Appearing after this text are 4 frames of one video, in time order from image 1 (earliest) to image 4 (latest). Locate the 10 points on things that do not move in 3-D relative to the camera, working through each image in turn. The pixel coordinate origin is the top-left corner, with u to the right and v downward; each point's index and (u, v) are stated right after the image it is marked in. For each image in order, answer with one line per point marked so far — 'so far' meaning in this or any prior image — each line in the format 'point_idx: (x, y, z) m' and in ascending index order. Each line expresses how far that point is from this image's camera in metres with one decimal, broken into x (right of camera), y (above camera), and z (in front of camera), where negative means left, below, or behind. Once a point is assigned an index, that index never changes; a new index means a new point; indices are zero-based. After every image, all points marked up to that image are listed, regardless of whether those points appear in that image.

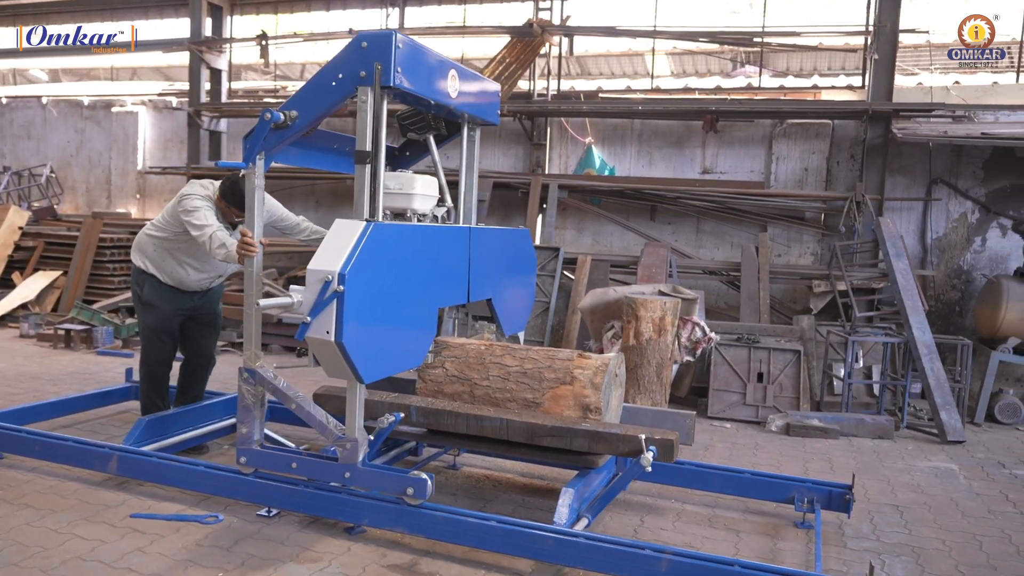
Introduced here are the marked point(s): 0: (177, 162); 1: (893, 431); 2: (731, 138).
0: (-3.9, +1.5, +9.4) m
1: (+2.5, -1.0, +5.3) m
2: (+2.0, +1.4, +7.3) m
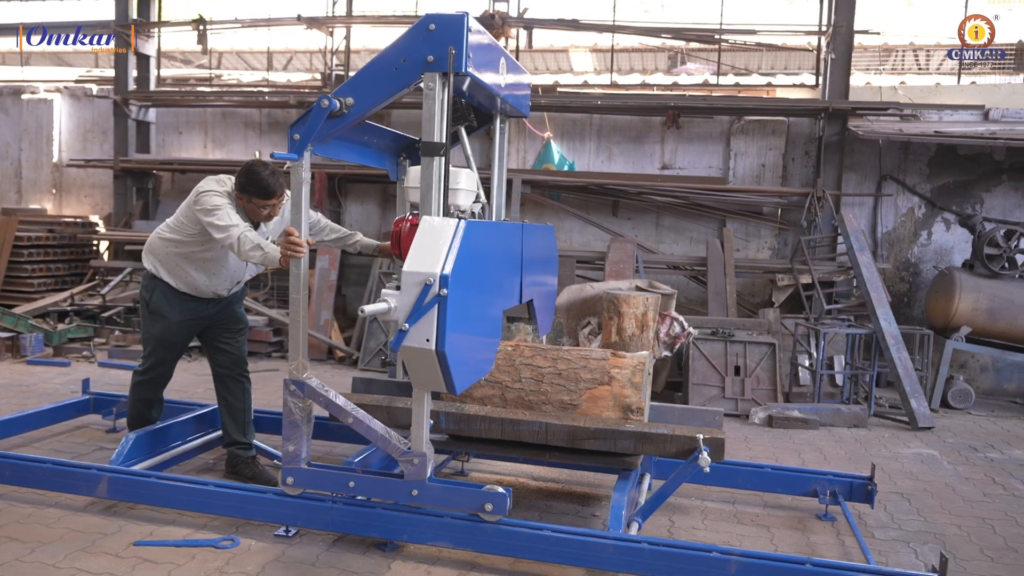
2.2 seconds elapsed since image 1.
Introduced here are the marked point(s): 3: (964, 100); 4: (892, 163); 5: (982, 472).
0: (-4.5, +1.5, +8.7) m
1: (+2.4, -0.9, +5.5) m
2: (+1.6, +1.4, +7.3) m
3: (+3.9, +1.6, +6.9) m
4: (+3.3, +1.1, +6.9) m
5: (+2.6, -1.0, +4.5) m
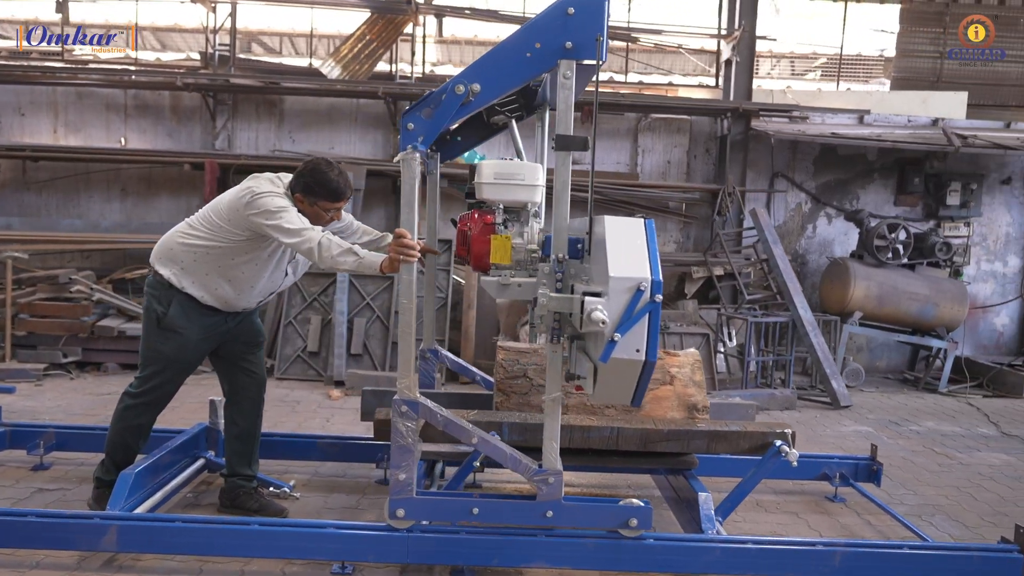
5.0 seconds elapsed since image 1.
0: (-5.5, +1.4, +7.3) m
1: (+2.1, -0.8, +5.9) m
2: (+0.8, +1.5, +7.4) m
3: (+3.1, +1.8, +7.6) m
4: (+2.5, +1.2, +7.5) m
5: (+2.5, -1.0, +4.9) m
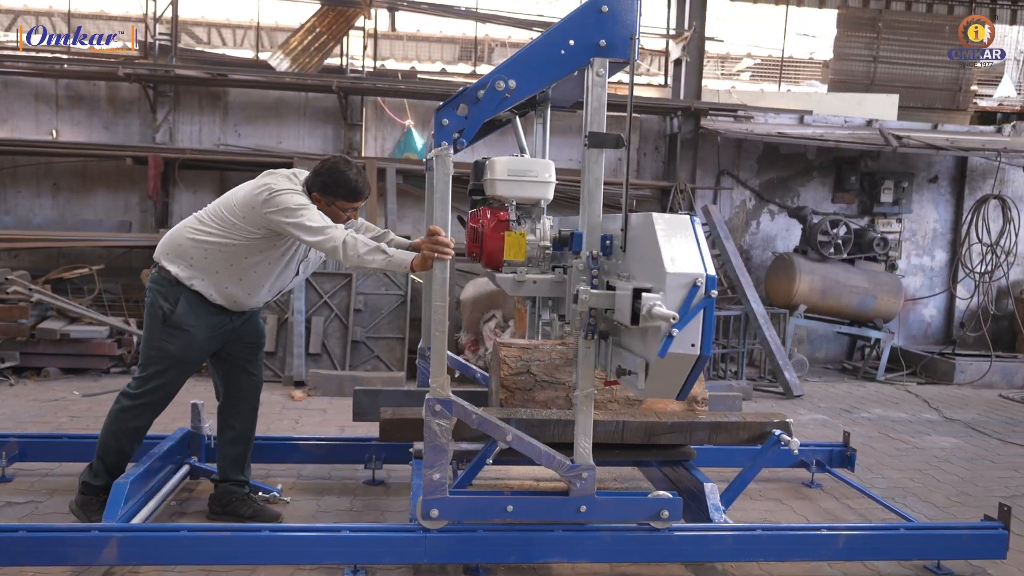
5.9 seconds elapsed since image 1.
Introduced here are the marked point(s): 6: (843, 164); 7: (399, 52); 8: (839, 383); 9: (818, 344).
0: (-5.9, +1.4, +6.7) m
1: (+1.8, -0.8, +6.1) m
2: (+0.4, +1.5, +7.5) m
3: (+2.7, +1.8, +7.9) m
4: (+2.1, +1.2, +7.7) m
5: (+2.3, -0.9, +5.2) m
6: (+3.2, +1.2, +7.8) m
7: (-1.0, +2.3, +7.6) m
8: (+2.9, -0.8, +7.0) m
9: (+3.0, -0.6, +7.9) m
